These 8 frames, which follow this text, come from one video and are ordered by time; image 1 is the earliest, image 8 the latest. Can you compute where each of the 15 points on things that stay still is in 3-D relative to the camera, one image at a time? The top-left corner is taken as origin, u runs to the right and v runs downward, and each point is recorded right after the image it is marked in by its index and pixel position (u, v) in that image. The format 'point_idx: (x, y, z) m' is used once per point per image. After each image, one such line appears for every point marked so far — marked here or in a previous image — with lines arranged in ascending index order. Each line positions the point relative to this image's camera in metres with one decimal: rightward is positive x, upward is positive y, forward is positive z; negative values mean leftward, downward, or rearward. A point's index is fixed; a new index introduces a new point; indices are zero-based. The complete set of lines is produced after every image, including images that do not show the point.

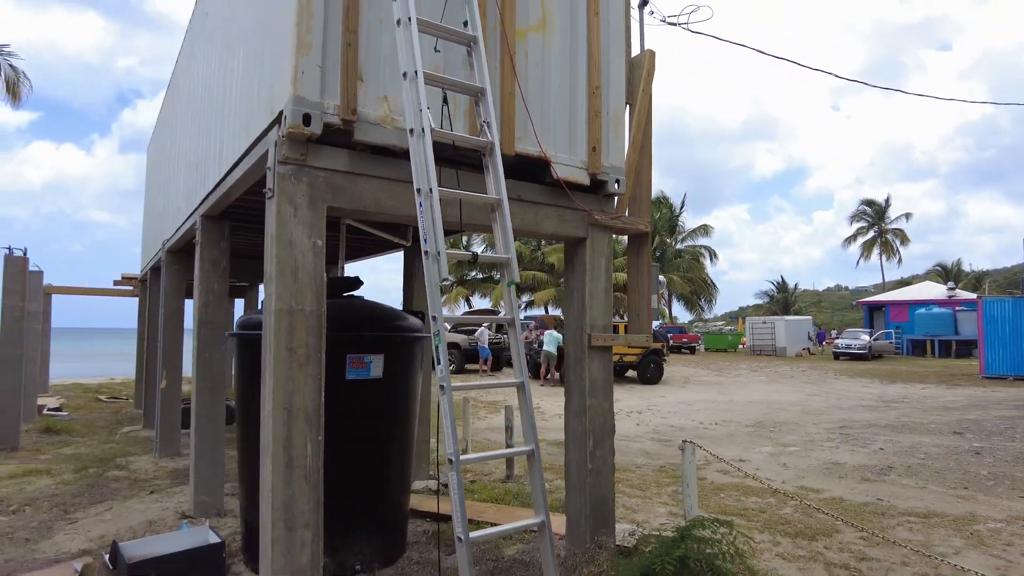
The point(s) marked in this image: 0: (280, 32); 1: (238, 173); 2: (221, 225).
0: (-1.1, +1.3, +3.2) m
1: (-1.7, +0.7, +4.1) m
2: (-2.3, +0.5, +5.1) m
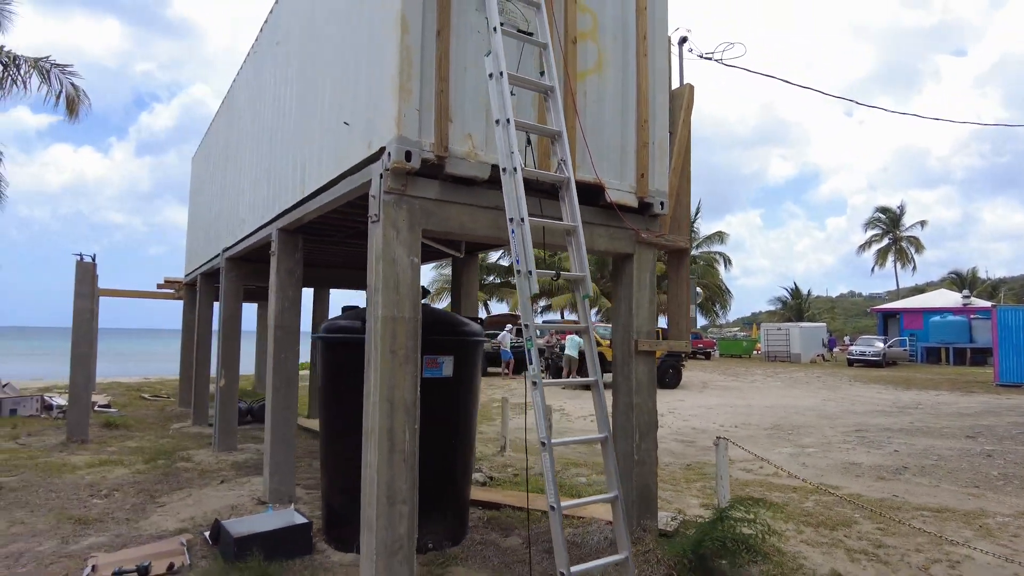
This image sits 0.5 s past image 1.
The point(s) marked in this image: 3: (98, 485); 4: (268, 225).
0: (-0.8, +1.2, +3.7) m
1: (-1.3, +0.7, +4.6) m
2: (-1.9, +0.4, +5.7) m
3: (-4.0, -1.9, +6.2) m
4: (-2.3, +0.6, +6.1) m
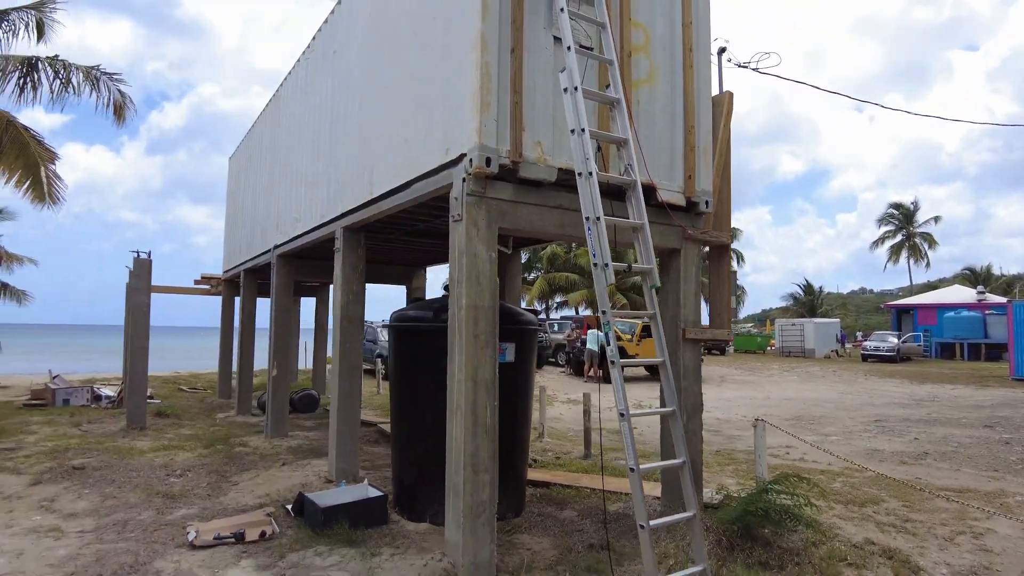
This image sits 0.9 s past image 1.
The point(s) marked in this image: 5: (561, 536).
0: (-0.4, +1.2, +4.1) m
1: (-0.9, +0.7, +5.0) m
2: (-1.4, +0.5, +6.1) m
3: (-3.5, -1.8, +6.7) m
4: (-1.8, +0.7, +6.5) m
5: (+0.4, -1.8, +4.6) m
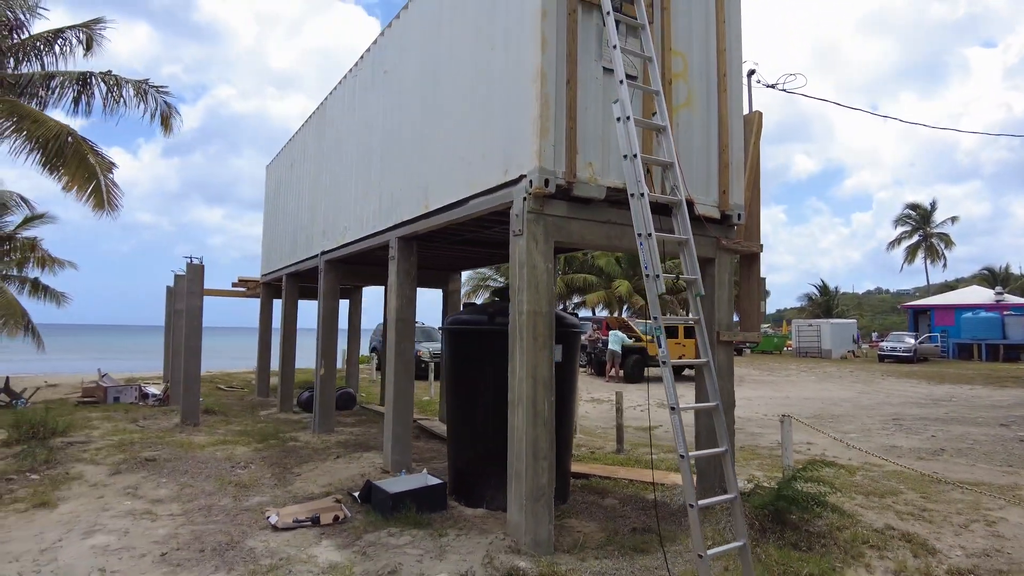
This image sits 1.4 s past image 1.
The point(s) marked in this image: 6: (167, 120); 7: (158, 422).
0: (0.0, +1.2, +4.6) m
1: (-0.5, +0.7, +5.5) m
2: (-1.0, +0.4, +6.6) m
3: (-3.1, -1.9, +7.2) m
4: (-1.4, +0.6, +7.0) m
5: (+0.7, -1.8, +5.0) m
6: (-6.4, +3.1, +11.9) m
7: (-5.2, -2.0, +9.5) m
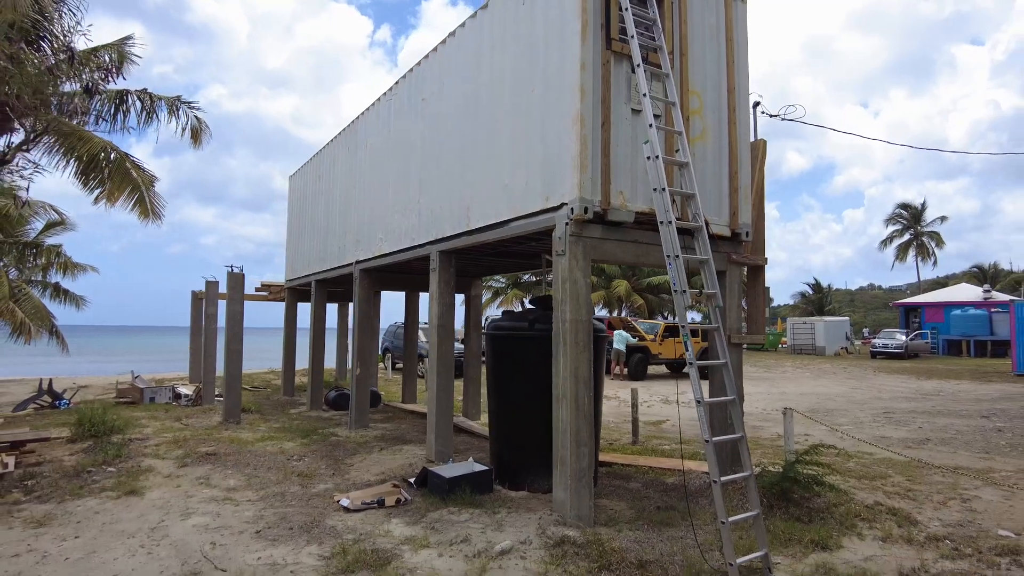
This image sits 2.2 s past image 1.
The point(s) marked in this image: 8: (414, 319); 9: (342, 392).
0: (+0.4, +1.1, +5.3) m
1: (-0.2, +0.6, +6.2) m
2: (-0.7, +0.3, +7.3) m
3: (-2.8, -2.0, +7.9) m
4: (-1.1, +0.5, +7.7) m
5: (+1.1, -1.9, +5.8) m
6: (-6.1, +3.0, +12.6) m
7: (-4.9, -2.1, +10.2) m
8: (-2.0, -0.6, +12.9) m
9: (-3.1, -1.9, +11.7) m
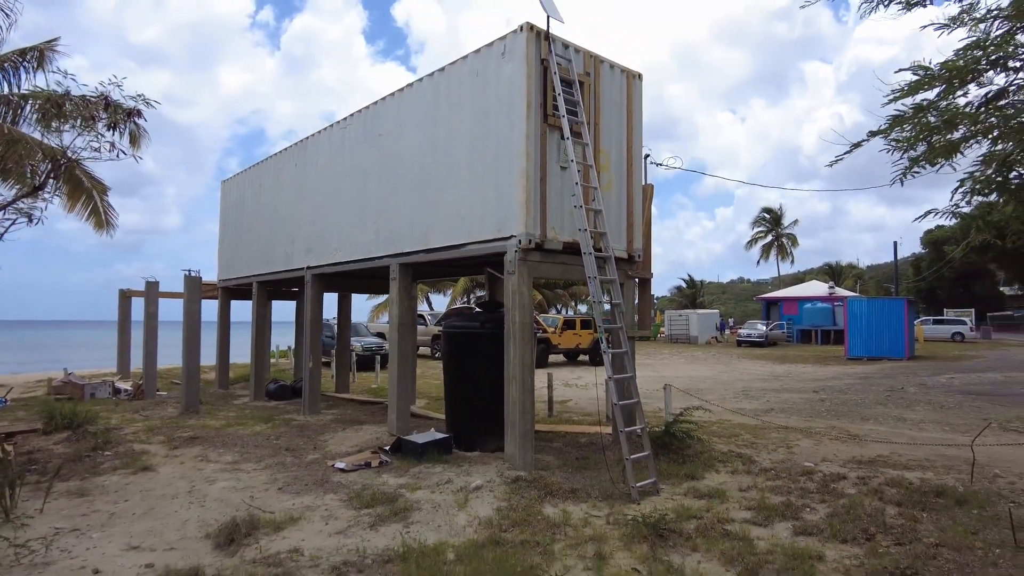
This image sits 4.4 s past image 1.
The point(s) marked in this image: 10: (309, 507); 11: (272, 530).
0: (-0.1, +1.0, +7.1) m
1: (-0.8, +0.5, +7.9) m
2: (-1.5, +0.3, +8.9) m
3: (-3.6, -2.1, +9.2) m
4: (-1.9, +0.4, +9.2) m
5: (+0.6, -2.0, +7.7) m
6: (-7.7, +3.0, +13.2) m
7: (-6.1, -2.1, +11.1) m
8: (-3.6, -0.6, +14.2) m
9: (-4.5, -1.9, +12.9) m
10: (-1.9, -2.0, +5.9) m
11: (-2.0, -2.0, +5.3) m
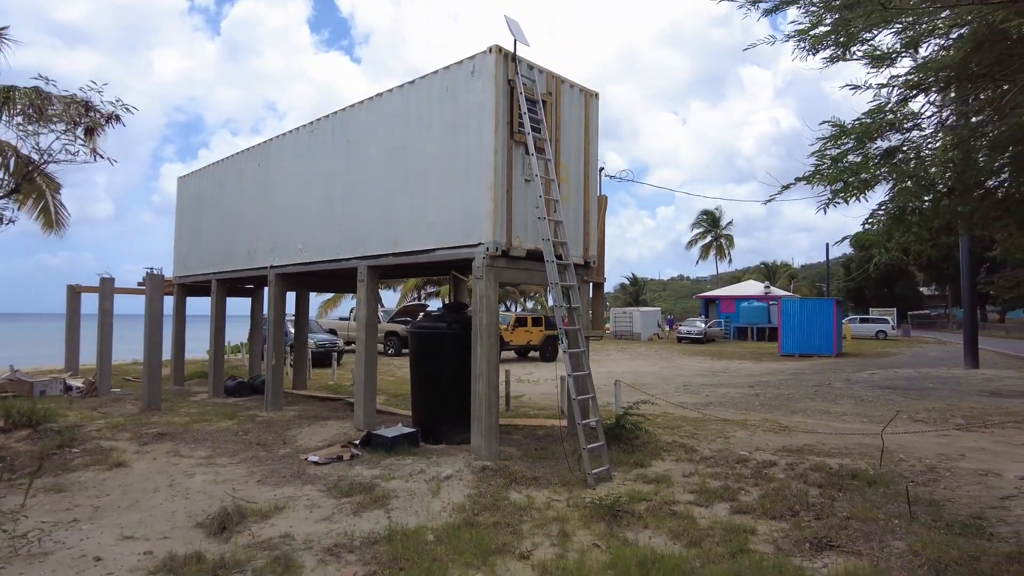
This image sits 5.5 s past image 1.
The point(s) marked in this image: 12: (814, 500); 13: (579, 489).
0: (-0.4, +0.9, +7.6) m
1: (-1.2, +0.4, +8.4) m
2: (-2.0, +0.2, +9.3) m
3: (-4.2, -2.1, +9.4) m
4: (-2.4, +0.4, +9.6) m
5: (+0.1, -2.0, +8.3) m
6: (-8.5, +3.1, +13.0) m
7: (-6.8, -2.1, +11.1) m
8: (-4.6, -0.6, +14.5) m
9: (-5.4, -1.9, +13.0) m
10: (-2.2, -2.0, +6.3) m
11: (-2.2, -2.0, +5.7) m
12: (+3.0, -2.1, +6.4) m
13: (+0.7, -2.1, +6.7) m
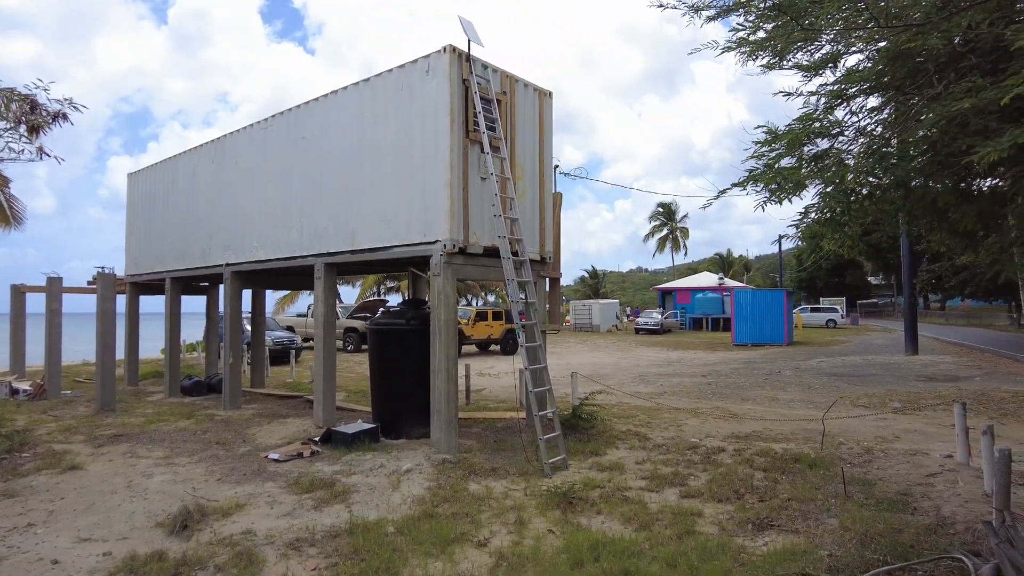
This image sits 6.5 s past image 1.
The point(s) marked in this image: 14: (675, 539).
0: (-1.0, +1.0, +7.8) m
1: (-1.8, +0.5, +8.5) m
2: (-2.6, +0.3, +9.3) m
3: (-4.8, -2.1, +9.4) m
4: (-3.1, +0.5, +9.6) m
5: (-0.4, -2.0, +8.5) m
6: (-9.4, +3.1, +12.6) m
7: (-7.5, -2.1, +10.9) m
8: (-5.5, -0.5, +14.3) m
9: (-6.2, -1.8, +12.9) m
10: (-2.6, -2.0, +6.3) m
11: (-2.6, -2.0, +5.7) m
12: (+2.6, -2.0, +6.7) m
13: (+0.3, -2.0, +6.9) m
14: (+1.3, -2.0, +5.2) m
